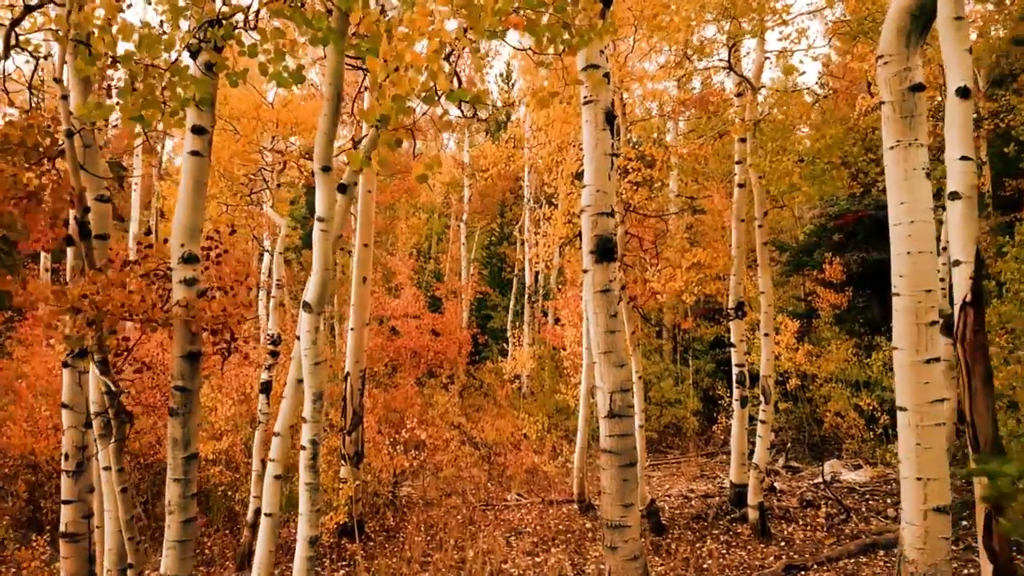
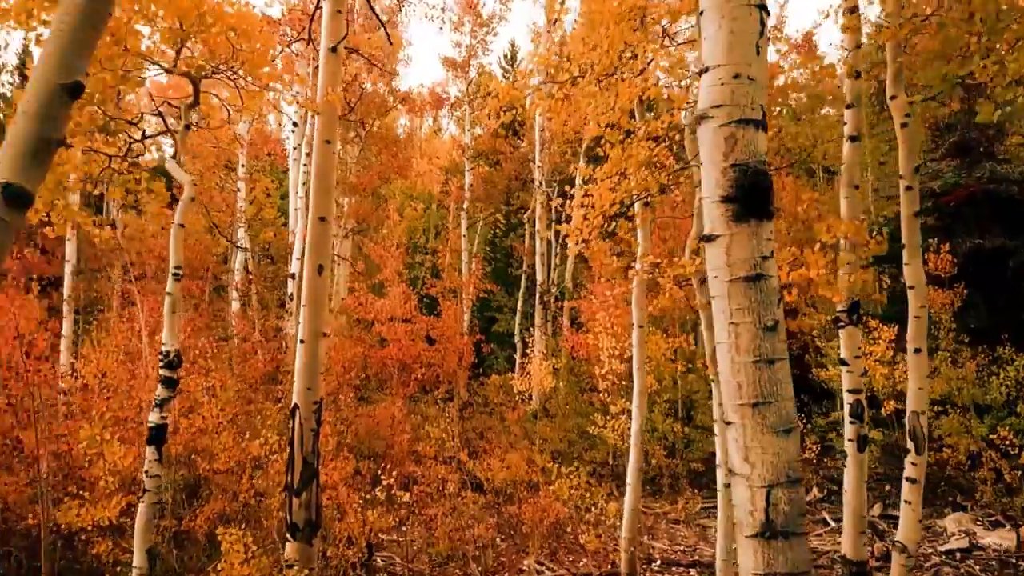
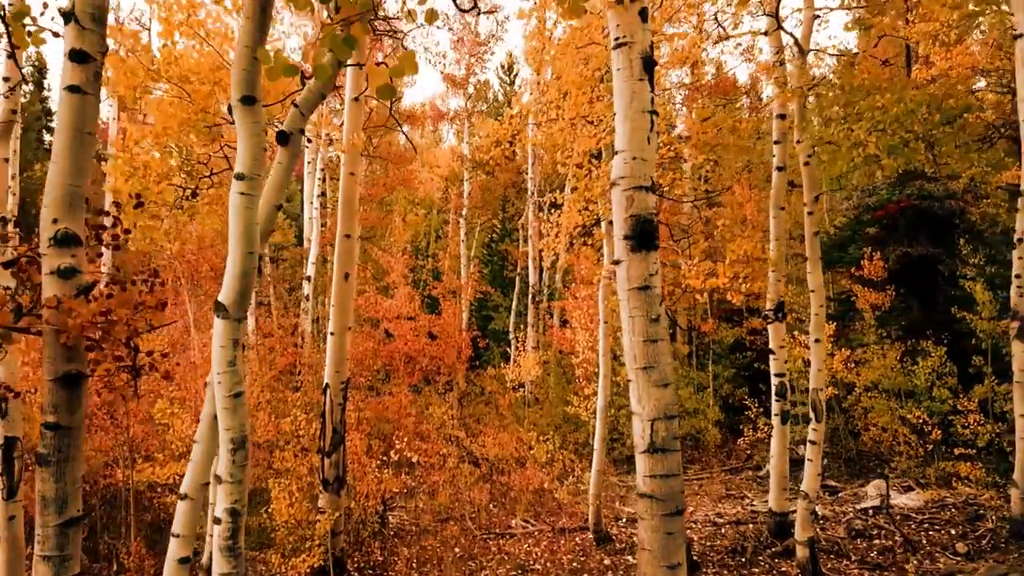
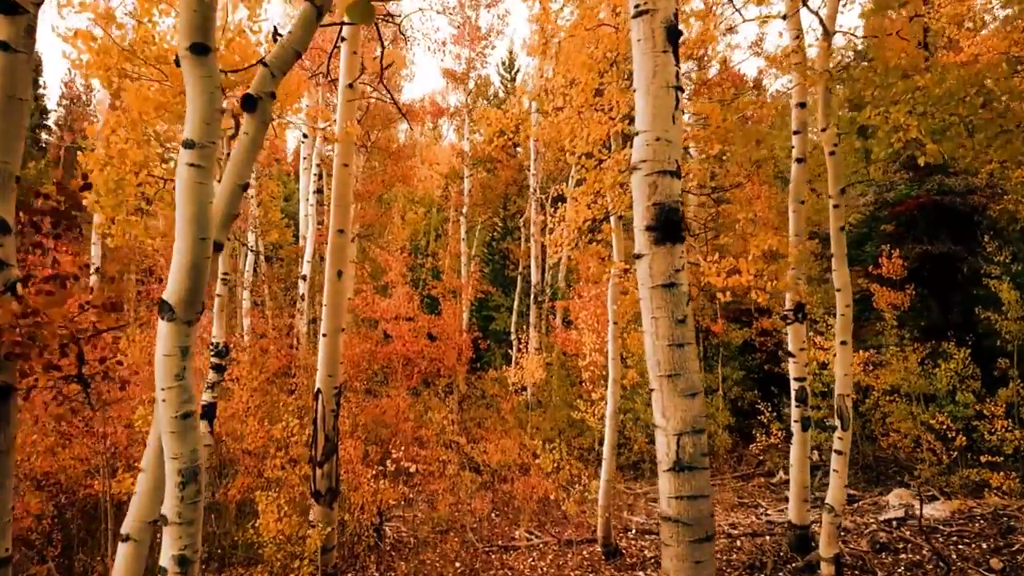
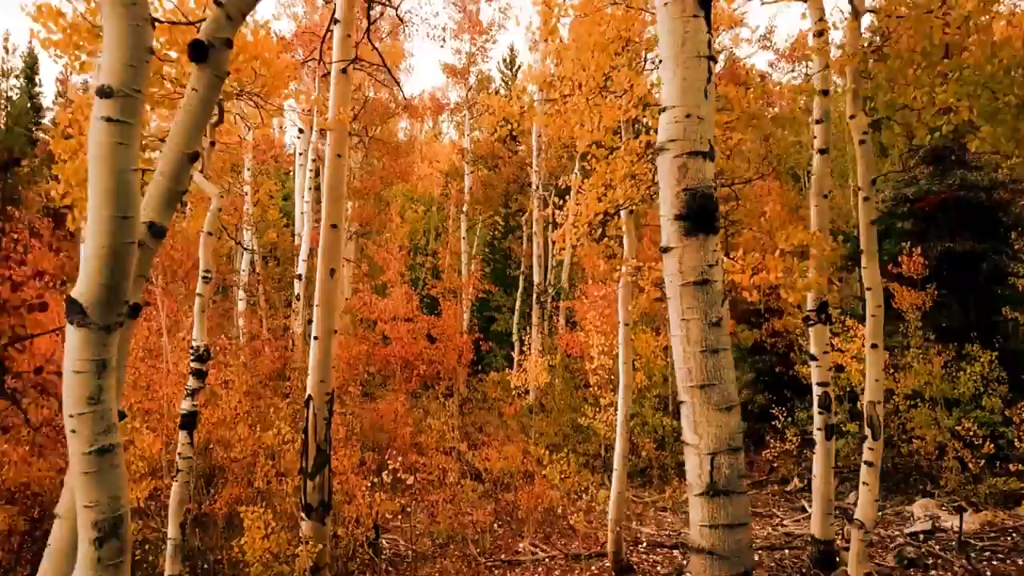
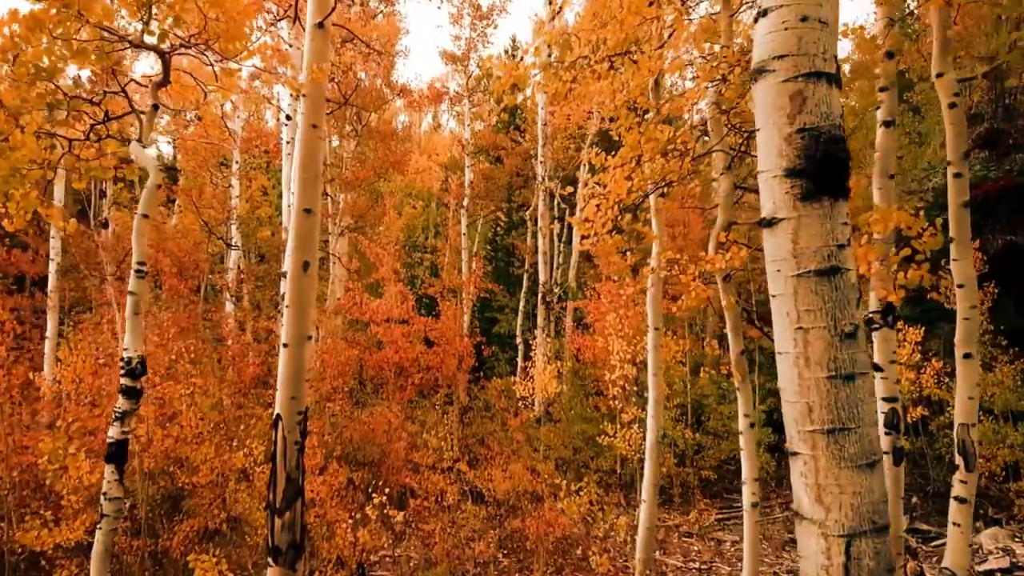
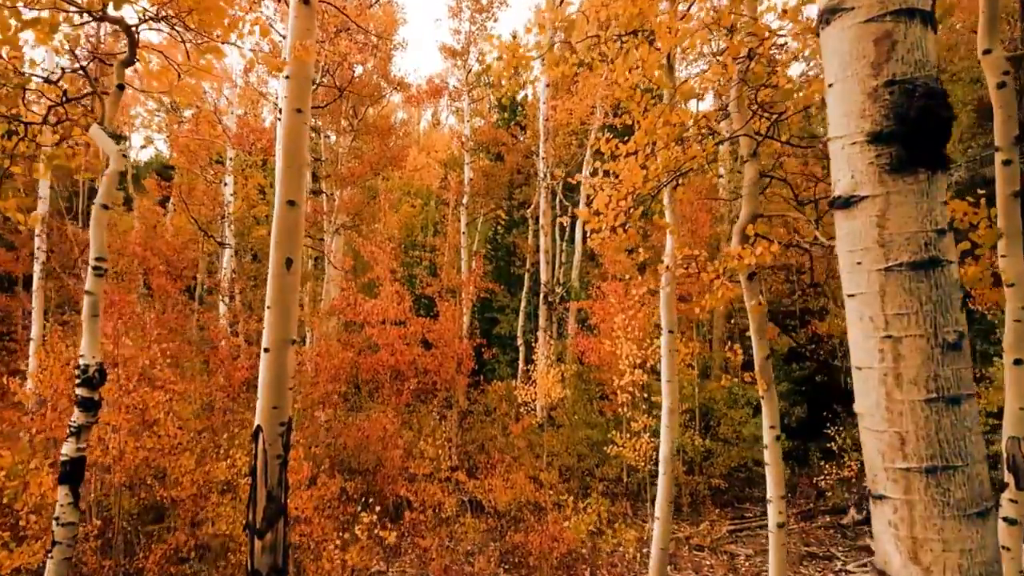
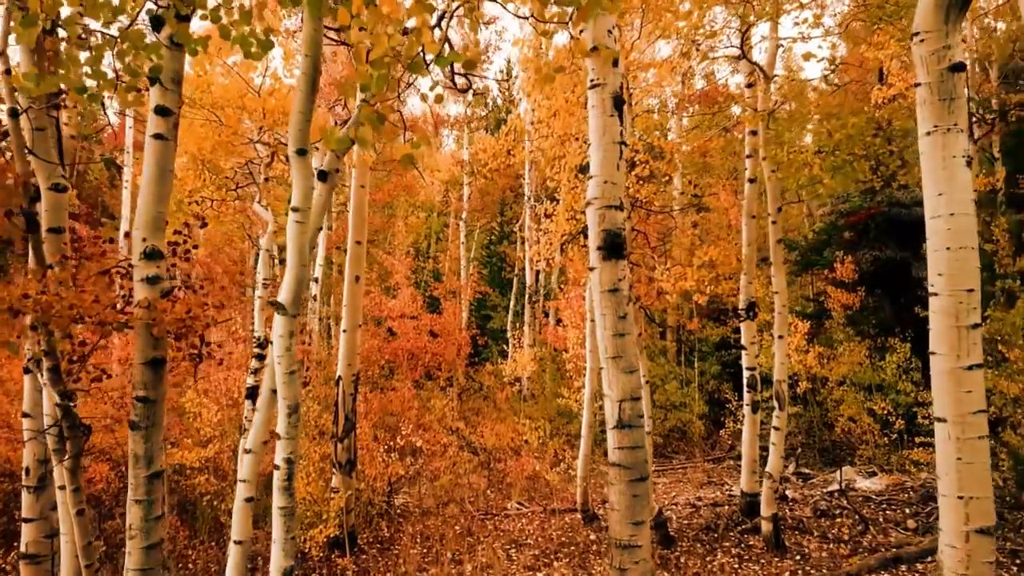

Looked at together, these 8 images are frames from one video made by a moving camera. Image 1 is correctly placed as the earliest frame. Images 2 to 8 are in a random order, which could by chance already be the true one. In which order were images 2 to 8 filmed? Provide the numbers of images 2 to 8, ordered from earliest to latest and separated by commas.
8, 3, 4, 5, 2, 6, 7
